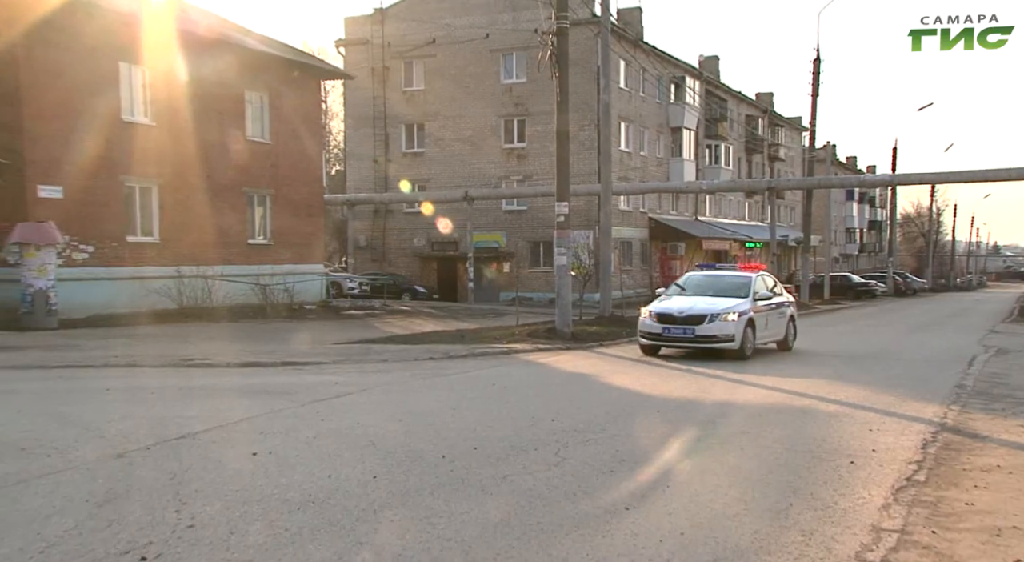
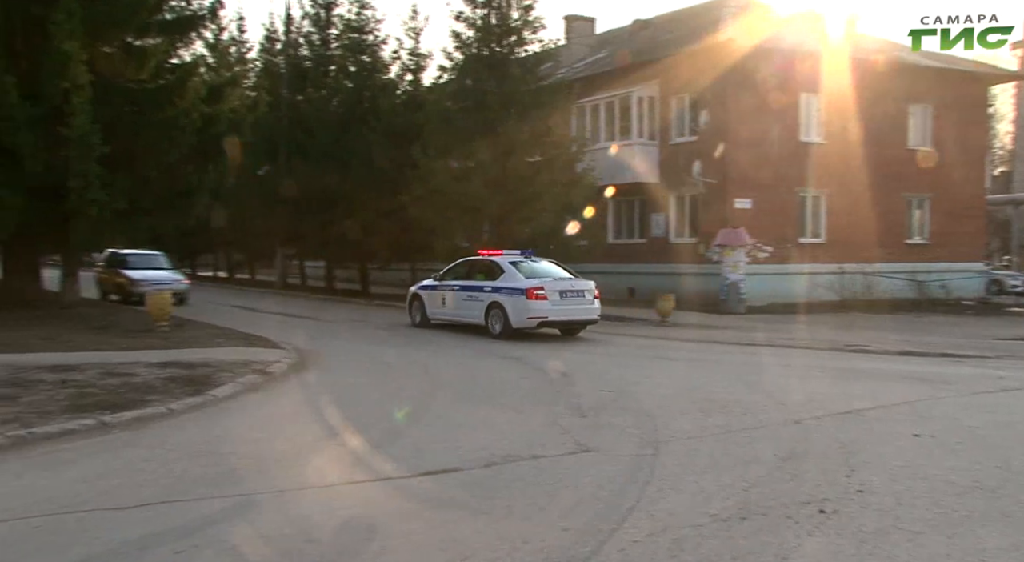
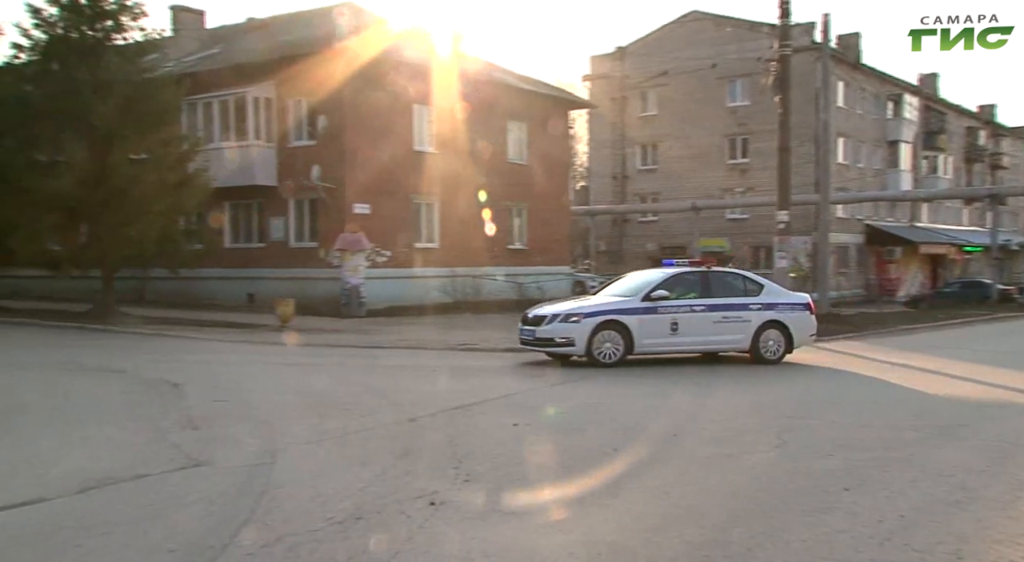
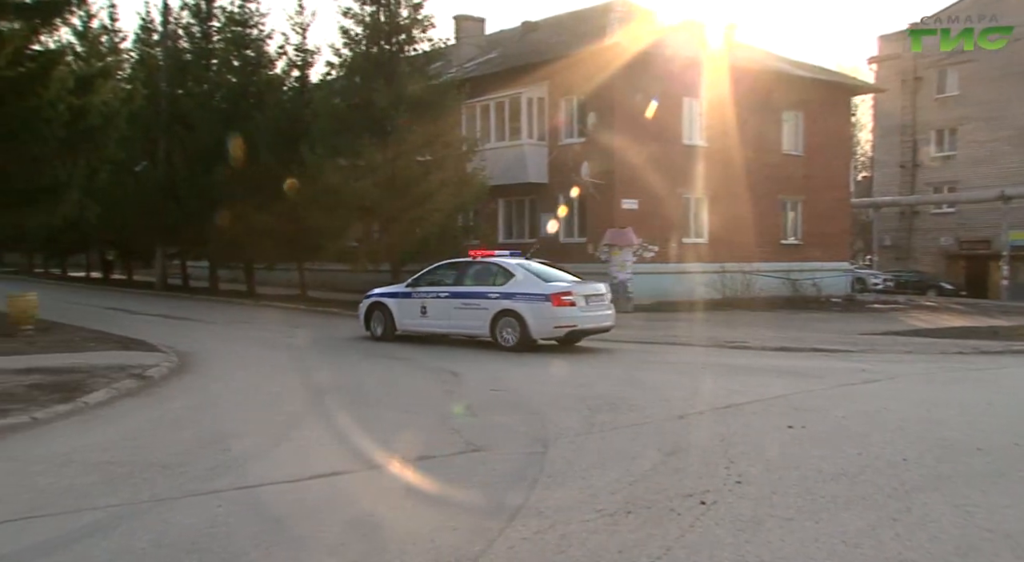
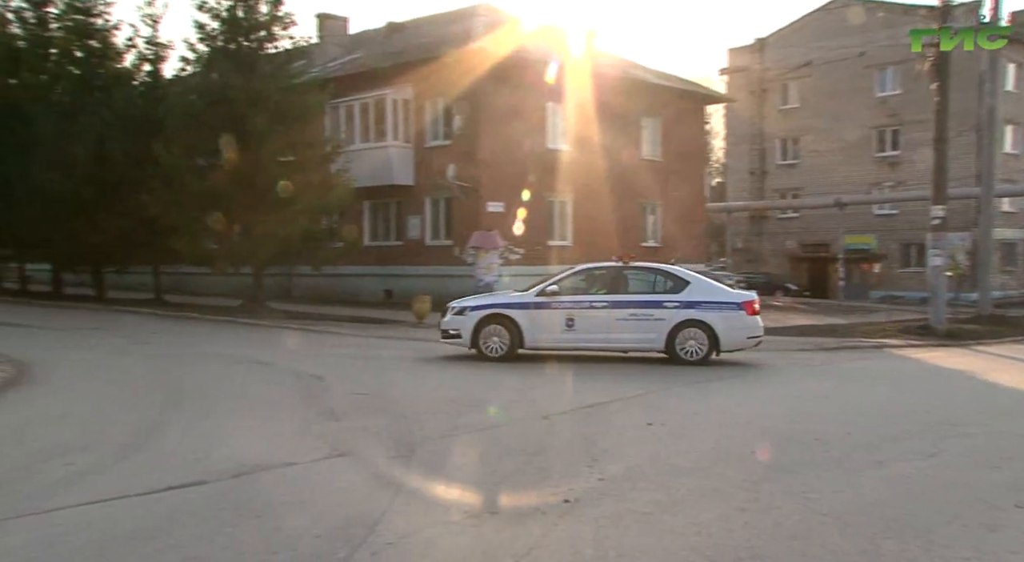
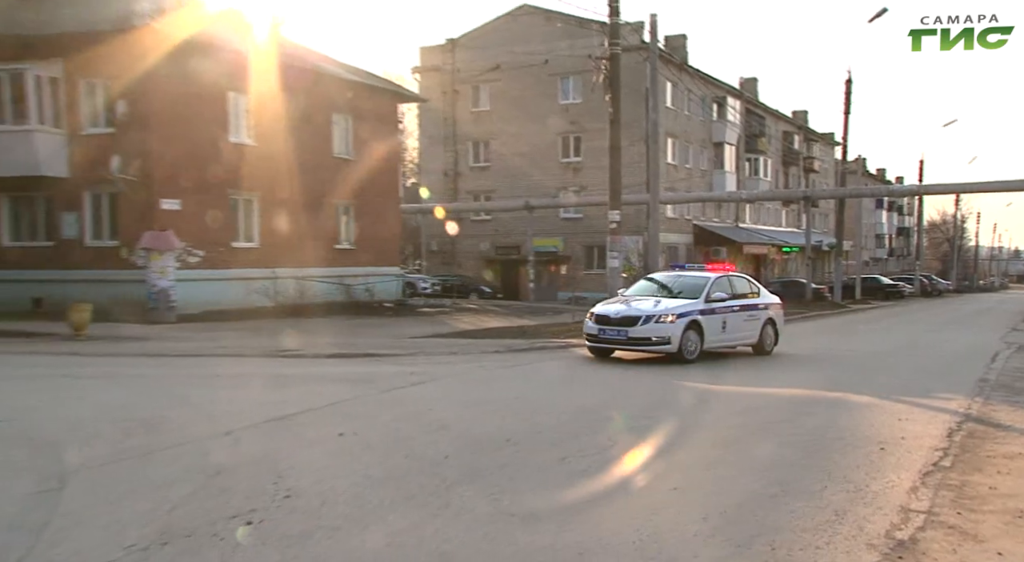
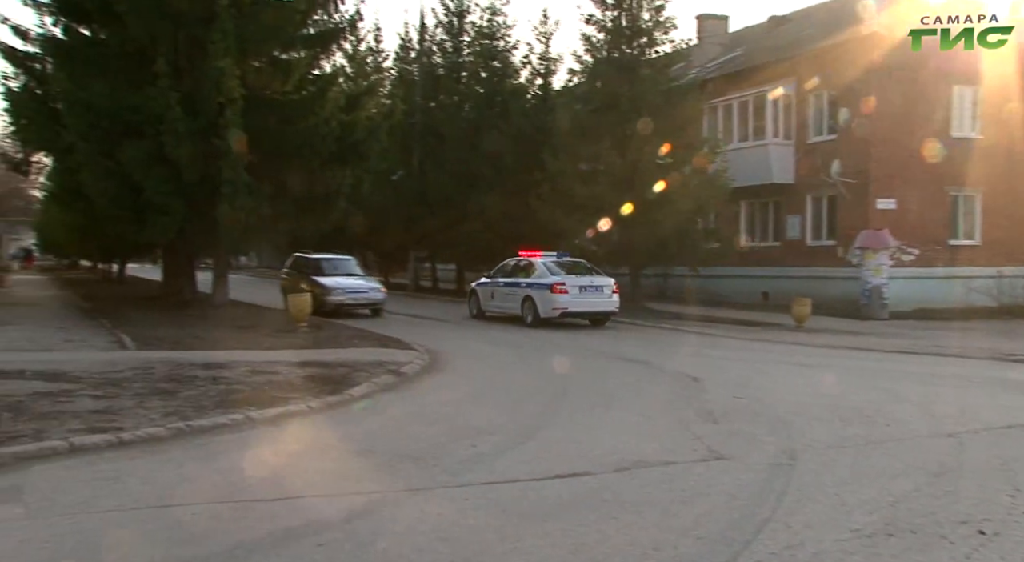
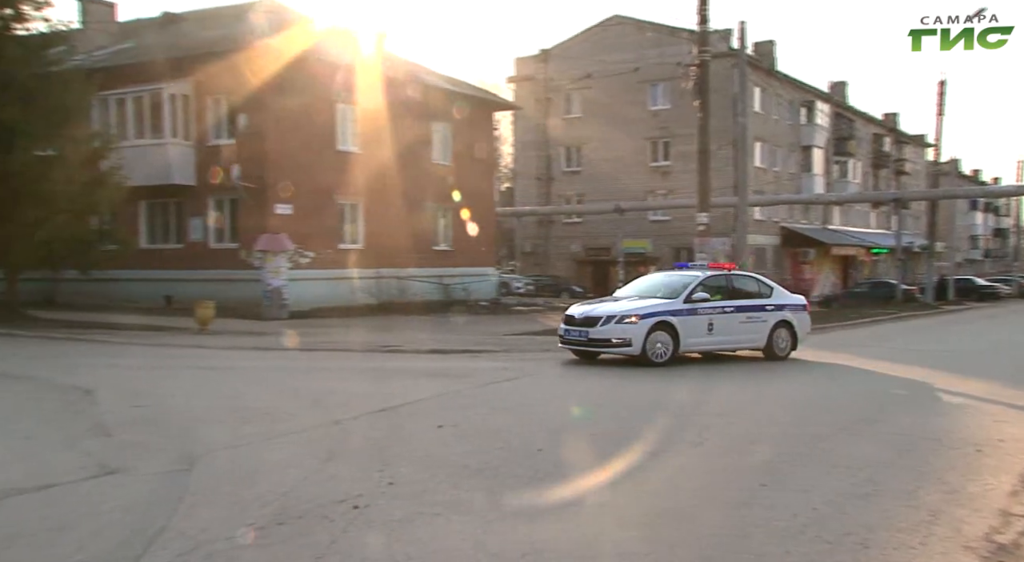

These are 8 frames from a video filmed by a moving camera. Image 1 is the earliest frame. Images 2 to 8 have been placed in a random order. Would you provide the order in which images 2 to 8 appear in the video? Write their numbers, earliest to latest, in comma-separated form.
6, 8, 3, 5, 4, 2, 7
